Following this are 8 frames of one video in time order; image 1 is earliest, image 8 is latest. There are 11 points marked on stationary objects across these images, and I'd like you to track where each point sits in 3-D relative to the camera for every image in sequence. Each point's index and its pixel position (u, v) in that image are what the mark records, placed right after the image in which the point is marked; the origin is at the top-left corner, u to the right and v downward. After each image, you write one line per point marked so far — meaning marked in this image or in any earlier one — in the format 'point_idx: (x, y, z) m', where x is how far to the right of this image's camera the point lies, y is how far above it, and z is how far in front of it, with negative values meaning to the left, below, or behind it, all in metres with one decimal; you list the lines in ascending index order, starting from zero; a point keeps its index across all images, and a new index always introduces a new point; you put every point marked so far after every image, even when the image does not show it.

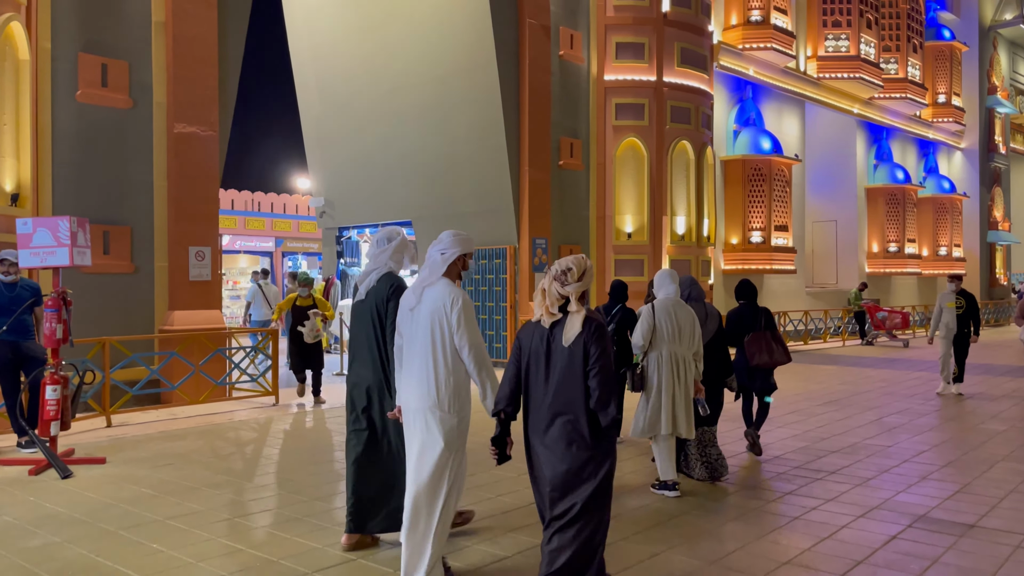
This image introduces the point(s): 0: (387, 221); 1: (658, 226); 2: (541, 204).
0: (-2.4, +1.3, +15.8) m
1: (+2.7, +1.1, +14.8) m
2: (+0.5, +1.4, +13.4) m
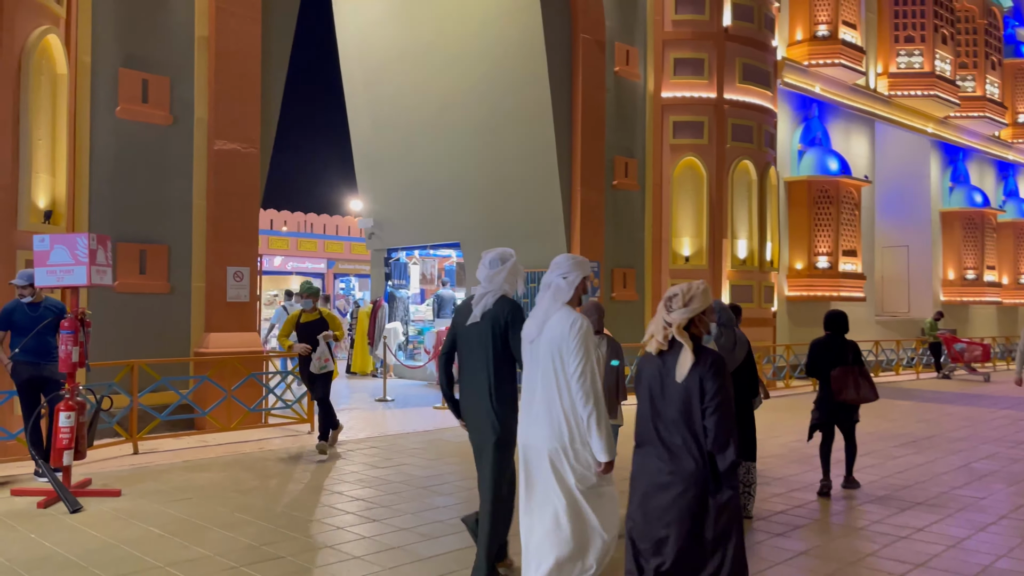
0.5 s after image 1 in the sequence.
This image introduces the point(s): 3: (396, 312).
0: (-1.5, +0.9, +15.4) m
1: (+3.6, +0.7, +14.1) m
2: (+1.3, +1.0, +12.8) m
3: (-2.3, -0.5, +16.1) m
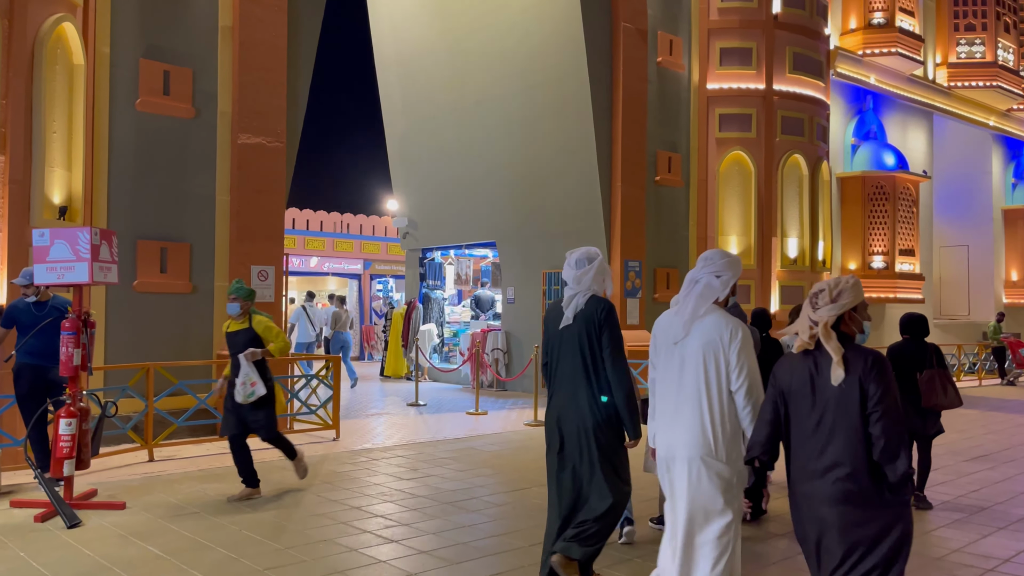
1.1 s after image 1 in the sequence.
0: (-0.8, +0.8, +15.0) m
1: (+4.2, +0.7, +13.4) m
2: (+1.9, +1.0, +12.2) m
3: (-1.6, -0.5, +15.6) m
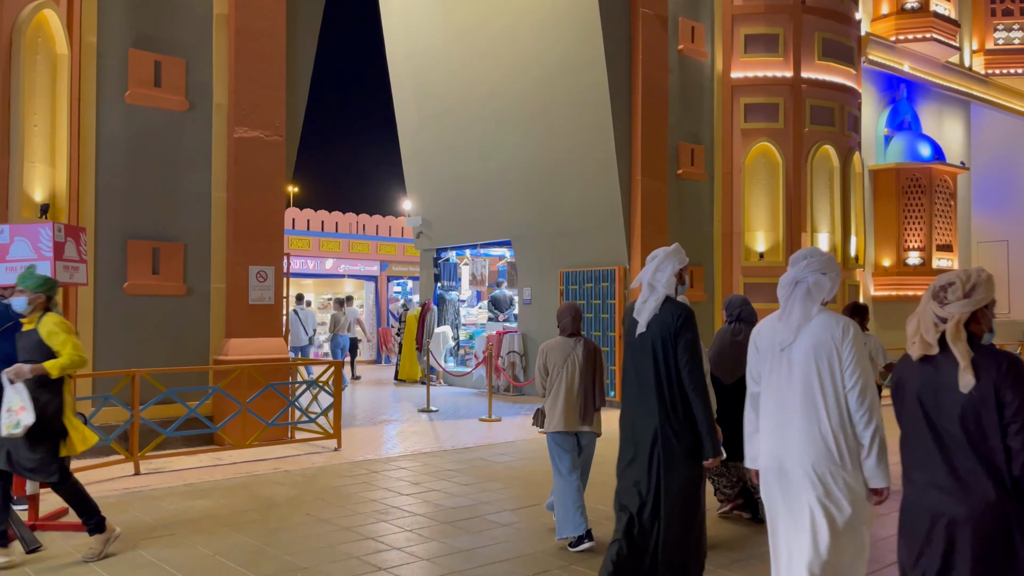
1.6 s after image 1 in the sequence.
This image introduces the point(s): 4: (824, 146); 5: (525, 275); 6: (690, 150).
0: (-0.5, +0.8, +14.5) m
1: (+4.5, +0.7, +12.7) m
2: (+2.1, +1.0, +11.6) m
3: (-1.2, -0.5, +15.1) m
4: (+5.0, +2.3, +13.0) m
5: (+0.2, +0.2, +13.5) m
6: (+2.7, +2.1, +12.2) m
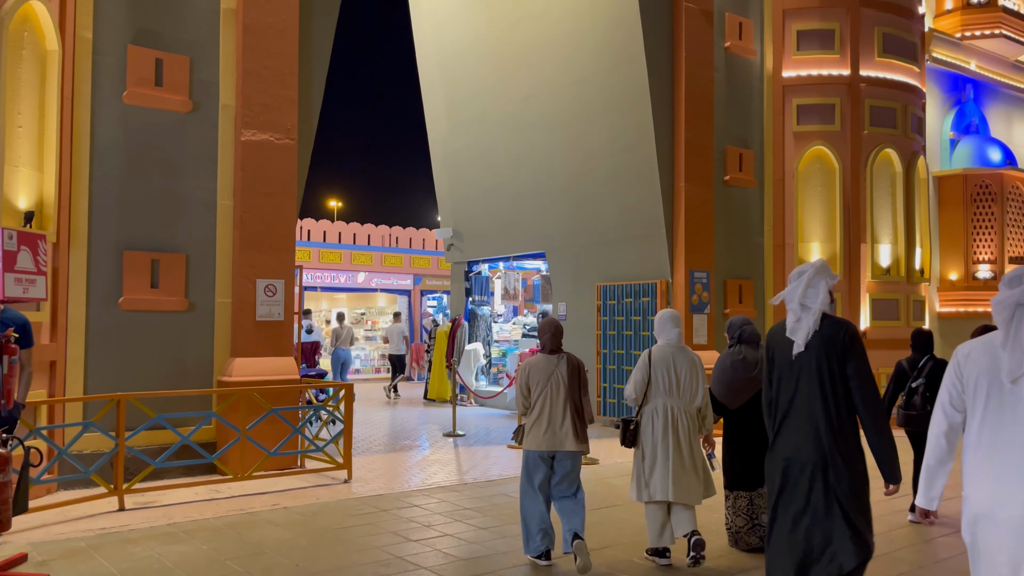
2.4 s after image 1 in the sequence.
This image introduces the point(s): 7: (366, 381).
0: (+0.1, +0.6, +13.7) m
1: (+4.9, +0.5, +11.7) m
2: (+2.5, +0.8, +10.8) m
3: (-0.6, -0.8, +14.4) m
4: (+5.5, +2.0, +12.0) m
5: (+0.7, 0.0, +12.7) m
6: (+3.1, +1.9, +11.3) m
7: (-3.5, -2.3, +19.8) m
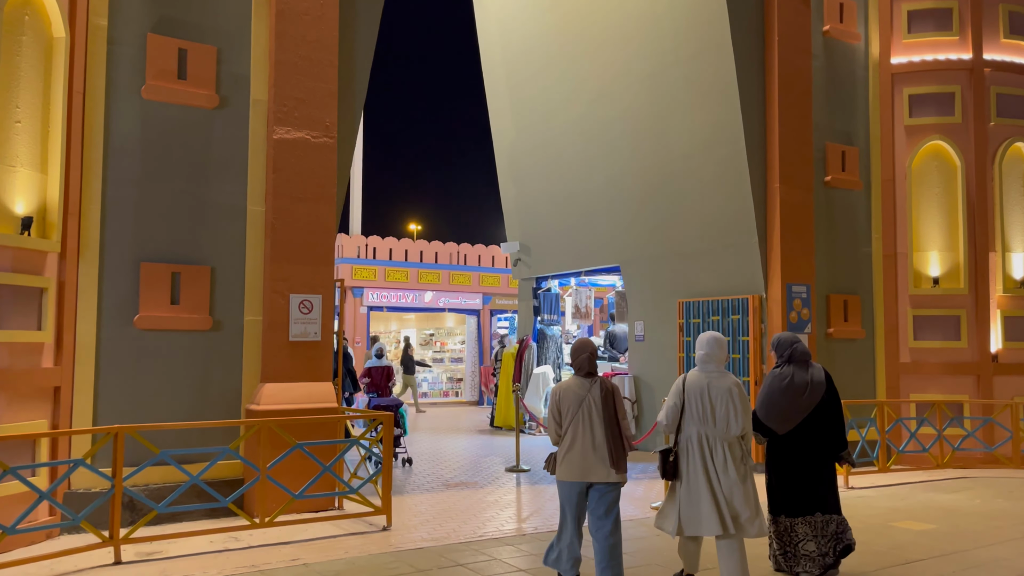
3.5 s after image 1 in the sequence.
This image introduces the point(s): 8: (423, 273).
0: (+1.2, +0.3, +12.5) m
1: (+5.8, +0.3, +10.1) m
2: (+3.3, +0.6, +9.4) m
3: (+0.6, -1.1, +13.3) m
4: (+6.4, +1.8, +10.4) m
5: (+1.7, -0.3, +11.4) m
6: (+4.0, +1.7, +9.9) m
7: (-1.8, -2.7, +18.9) m
8: (-2.1, +0.4, +19.4) m
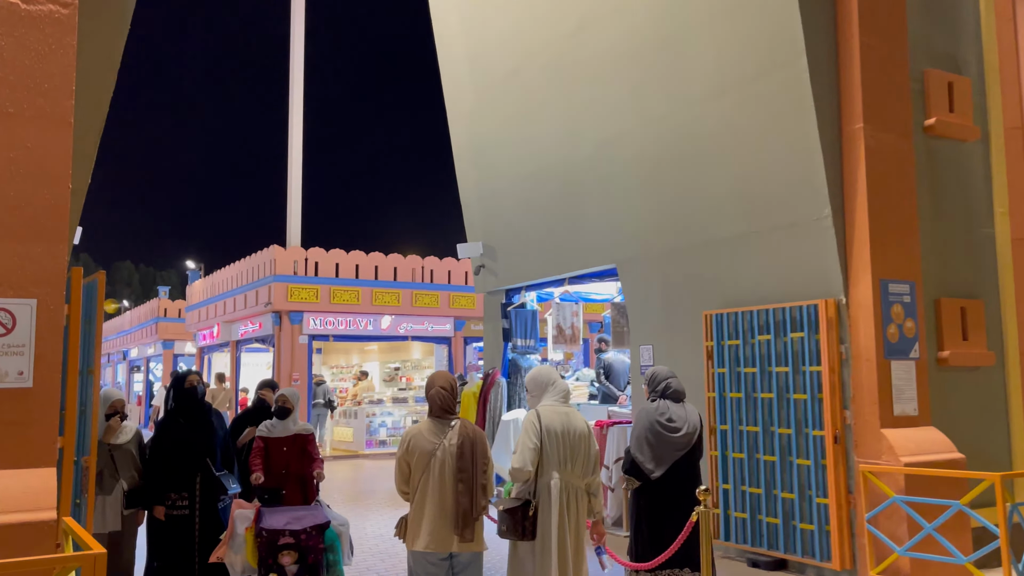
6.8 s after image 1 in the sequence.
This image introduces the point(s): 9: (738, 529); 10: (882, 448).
0: (+0.7, +0.2, +9.1) m
1: (+5.3, +0.3, +6.6) m
2: (+2.8, +0.6, +5.9) m
3: (+0.1, -1.3, +9.8) m
4: (+5.9, +1.8, +7.0) m
5: (+1.3, -0.4, +8.0) m
6: (+3.5, +1.7, +6.5) m
7: (-2.2, -3.1, +15.4) m
8: (-2.6, -0.1, +15.9) m
9: (+1.8, -1.9, +6.6) m
10: (+2.5, -1.1, +5.6) m
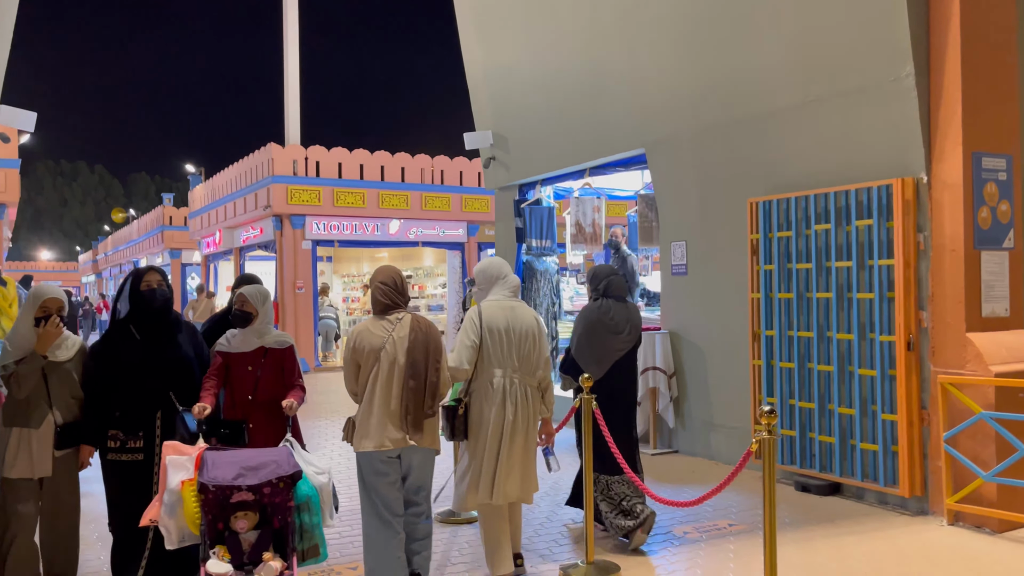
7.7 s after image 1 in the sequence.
0: (+0.9, +1.2, +8.0) m
1: (+5.4, +1.1, +5.5) m
2: (+2.9, +1.3, +4.8) m
3: (+0.3, -0.1, +8.9) m
4: (+5.9, +2.7, +5.6) m
5: (+1.4, +0.6, +7.0) m
6: (+3.5, +2.5, +5.3) m
7: (-1.9, -1.4, +14.7) m
8: (-2.3, +1.7, +15.0) m
9: (+1.9, -1.1, +5.7) m
10: (+2.6, -0.4, +4.7) m
